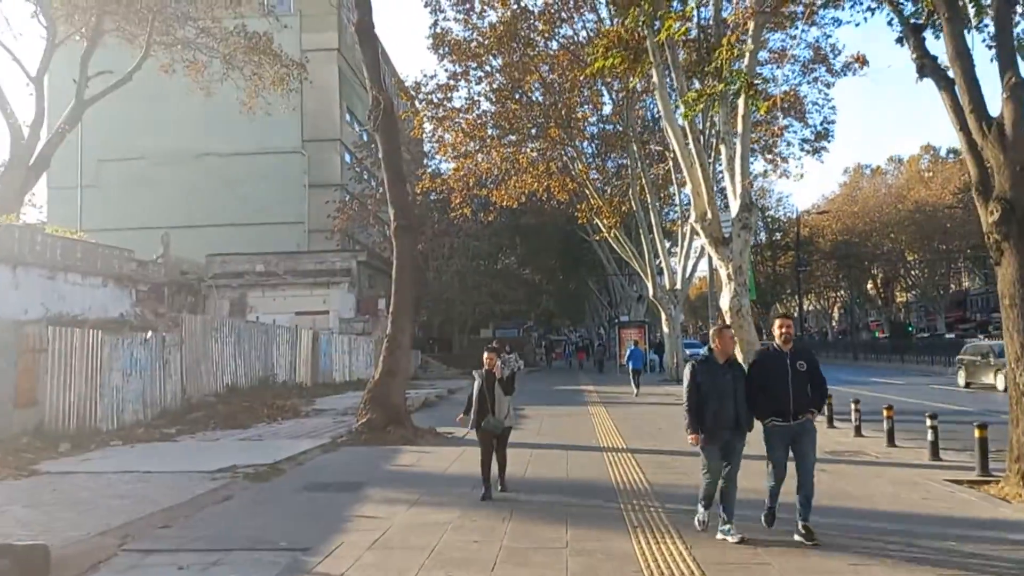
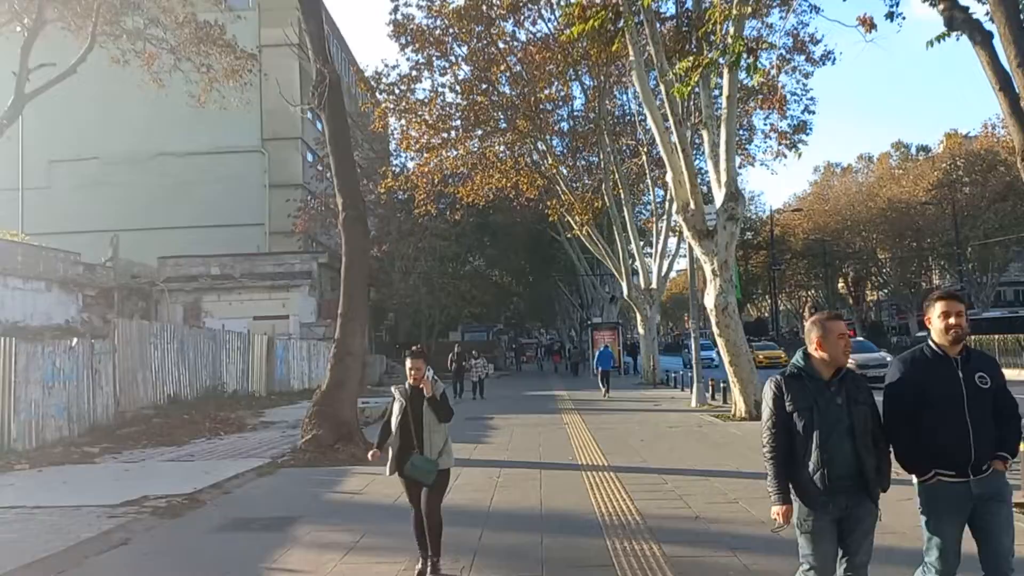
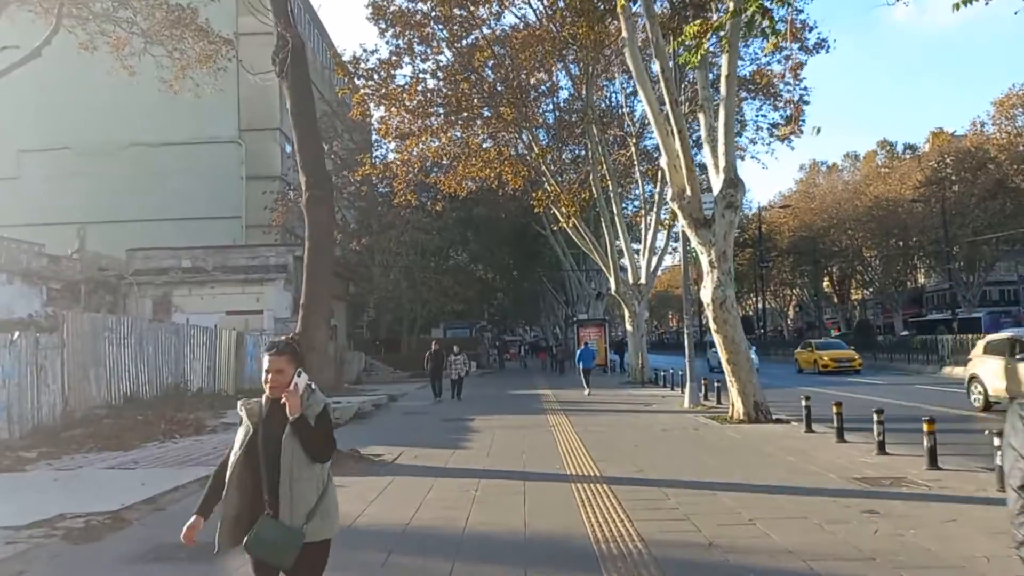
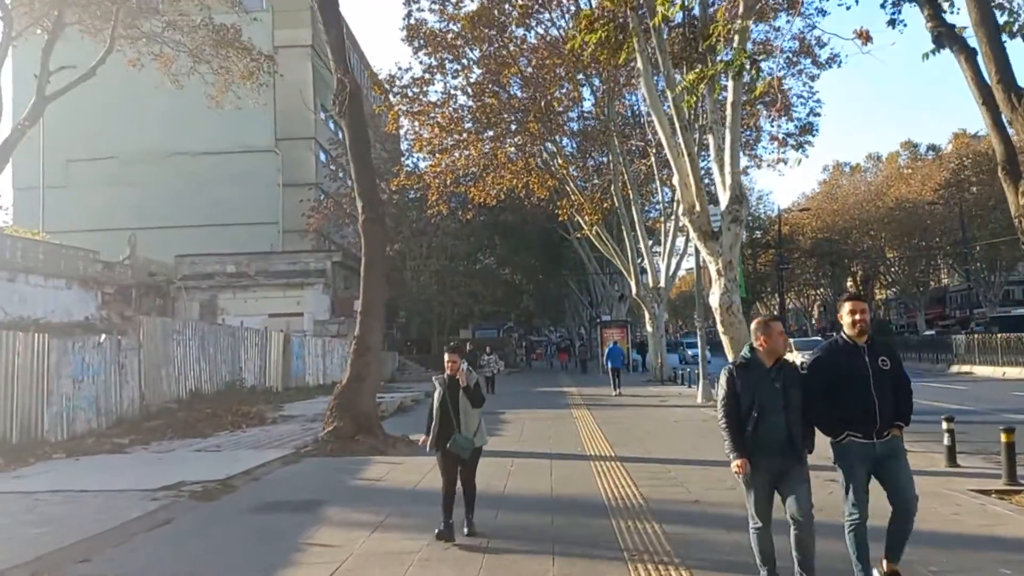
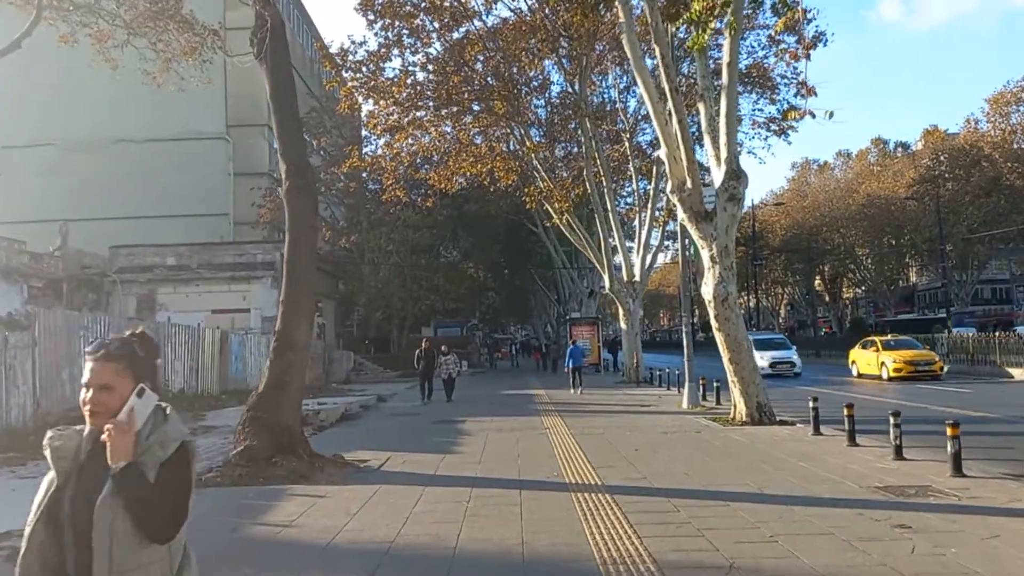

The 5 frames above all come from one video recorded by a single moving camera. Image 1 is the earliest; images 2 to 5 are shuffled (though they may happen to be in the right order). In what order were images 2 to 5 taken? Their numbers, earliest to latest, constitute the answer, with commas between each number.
4, 2, 3, 5
